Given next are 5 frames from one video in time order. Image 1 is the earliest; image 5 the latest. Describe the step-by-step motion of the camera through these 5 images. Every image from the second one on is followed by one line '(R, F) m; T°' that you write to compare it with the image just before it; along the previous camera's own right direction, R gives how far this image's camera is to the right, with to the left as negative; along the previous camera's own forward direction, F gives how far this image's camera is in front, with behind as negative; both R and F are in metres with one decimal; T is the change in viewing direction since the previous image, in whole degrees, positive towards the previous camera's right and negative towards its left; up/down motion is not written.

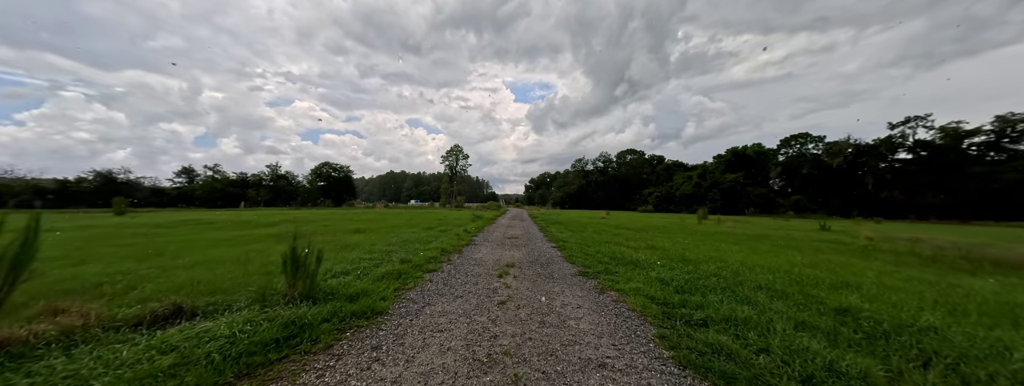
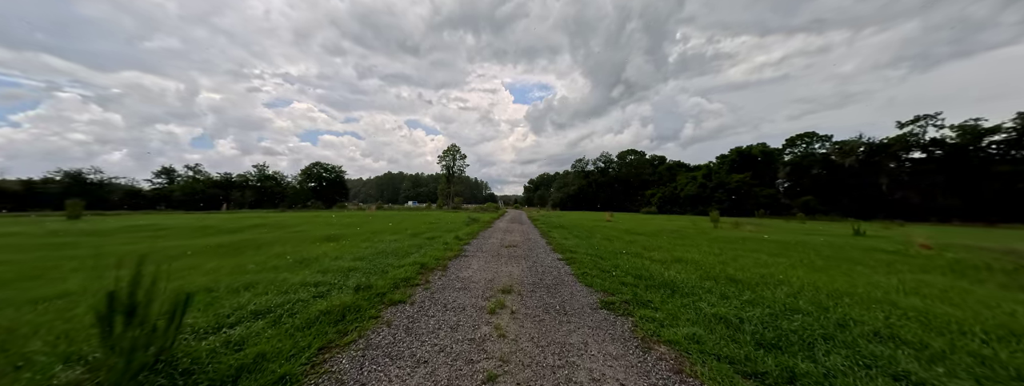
(0.0, +2.5) m; 0°
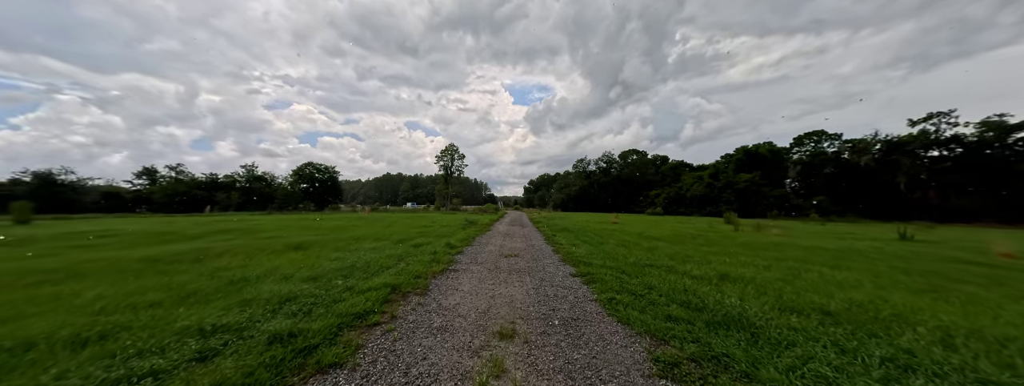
(0.0, +2.4) m; 0°
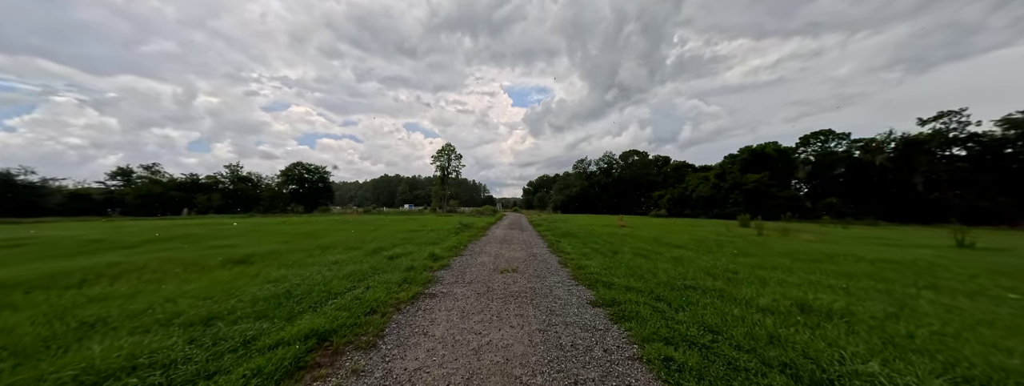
(+0.1, +2.6) m; 0°
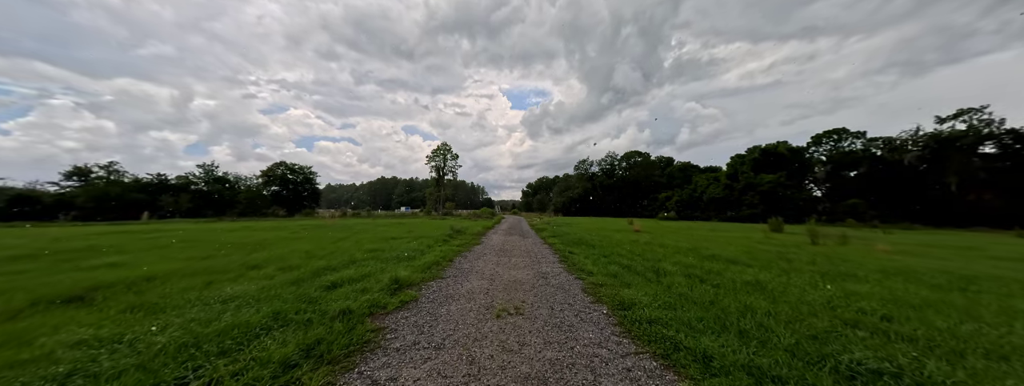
(-0.1, +4.0) m; 0°
